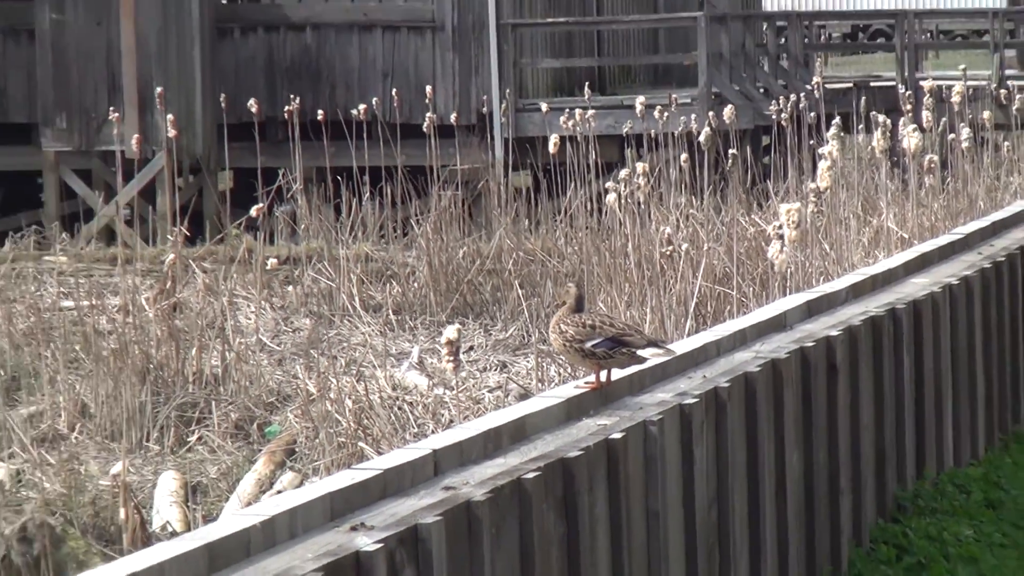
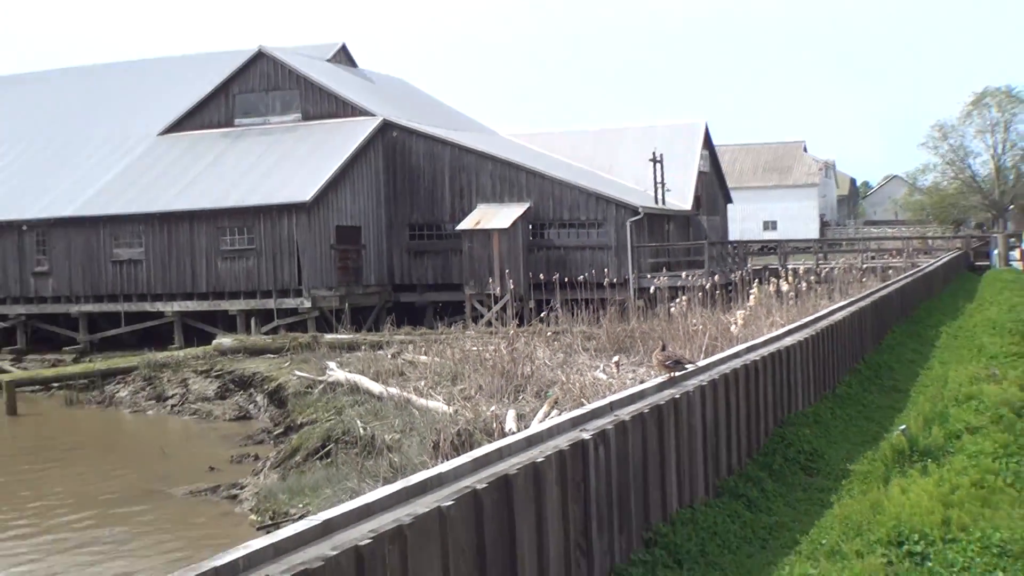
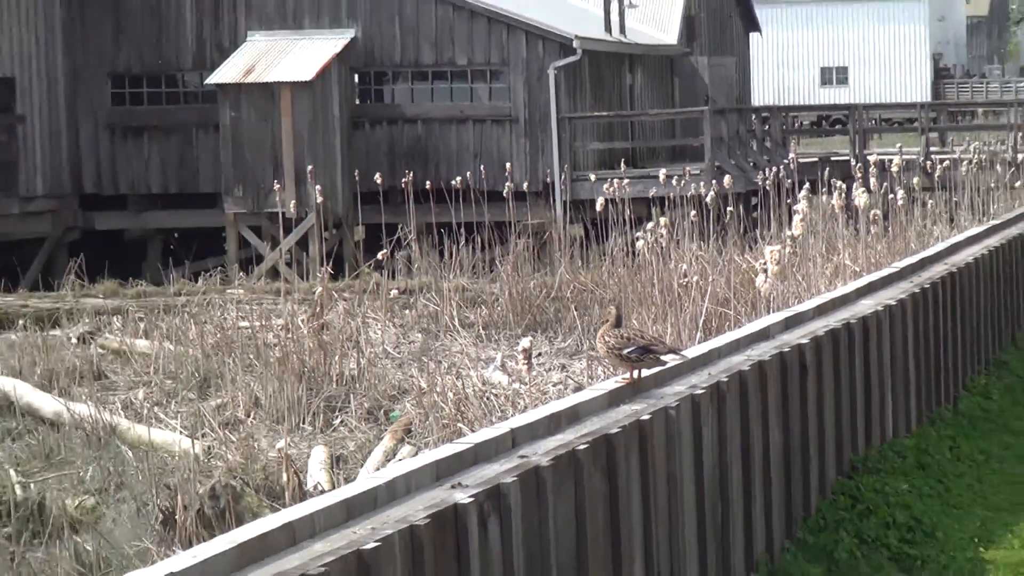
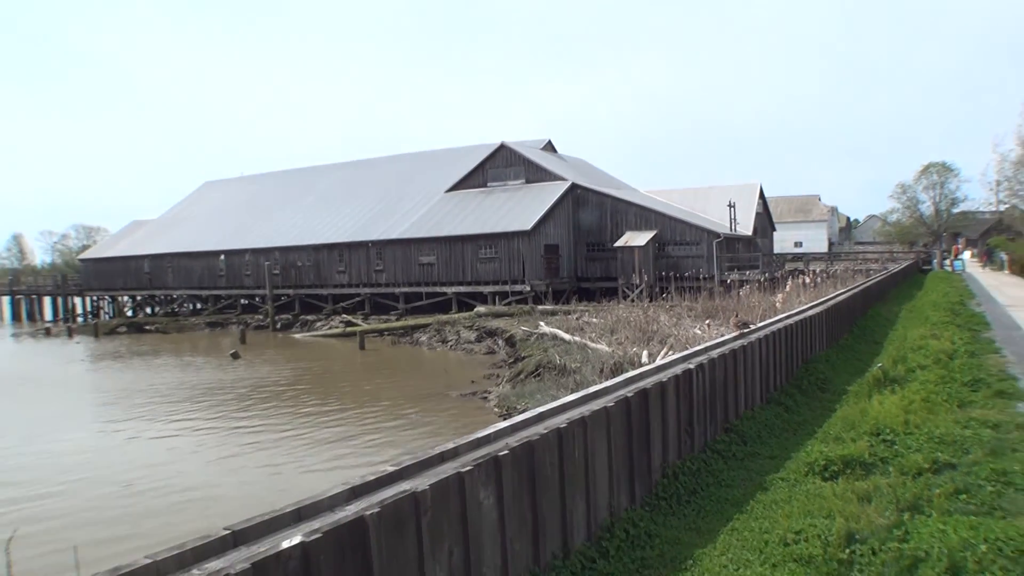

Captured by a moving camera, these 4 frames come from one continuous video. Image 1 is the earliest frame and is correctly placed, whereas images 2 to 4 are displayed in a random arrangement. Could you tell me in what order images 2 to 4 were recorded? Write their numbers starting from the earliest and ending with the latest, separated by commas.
3, 2, 4
